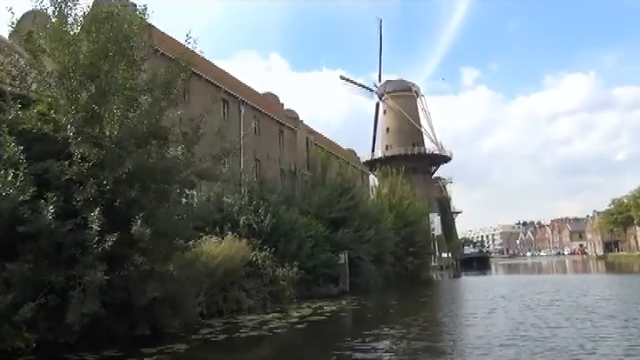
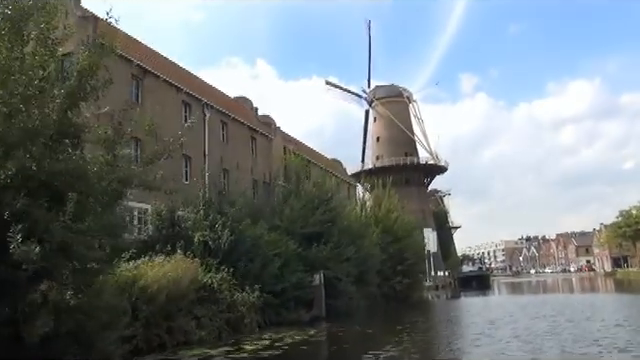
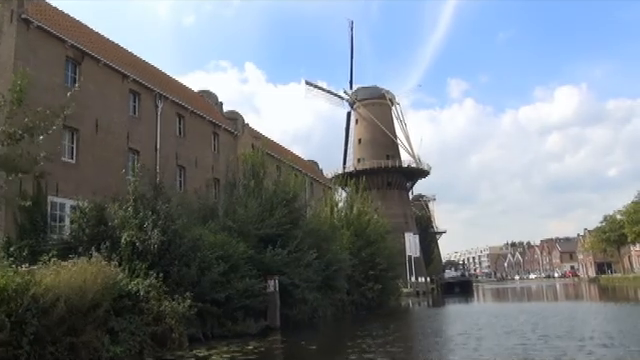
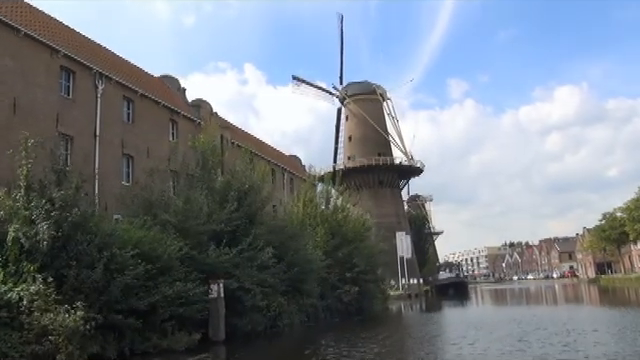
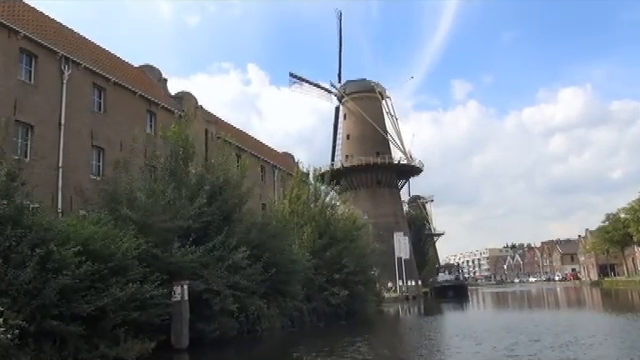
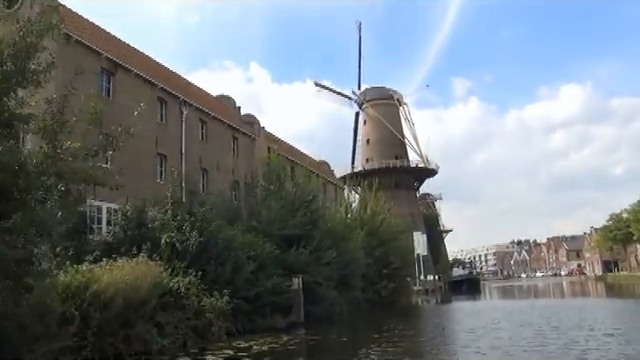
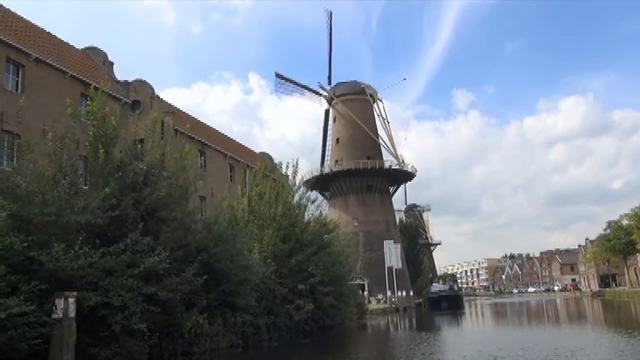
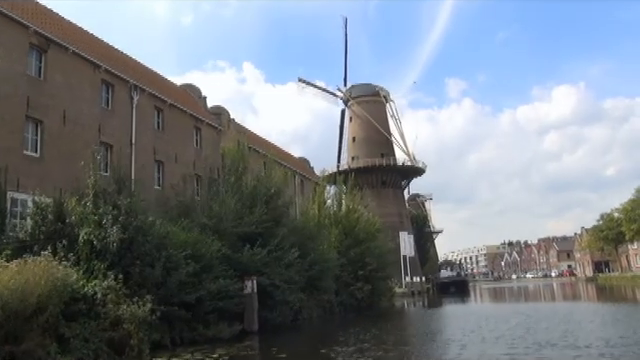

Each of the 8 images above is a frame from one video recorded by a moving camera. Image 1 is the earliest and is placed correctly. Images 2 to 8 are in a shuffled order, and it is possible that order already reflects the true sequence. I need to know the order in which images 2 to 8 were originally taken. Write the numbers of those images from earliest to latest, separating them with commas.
2, 6, 3, 8, 4, 5, 7
